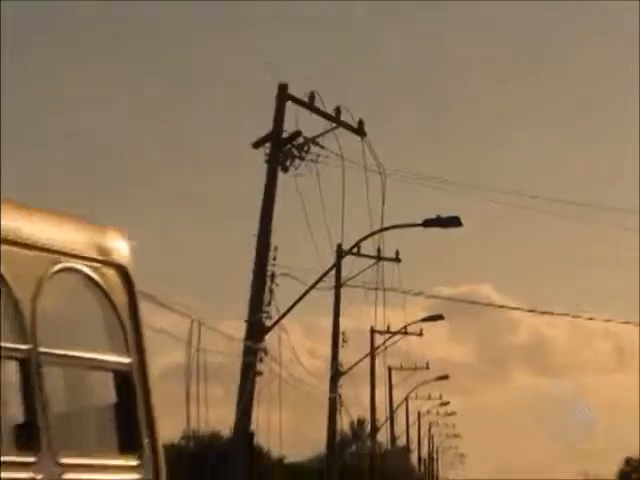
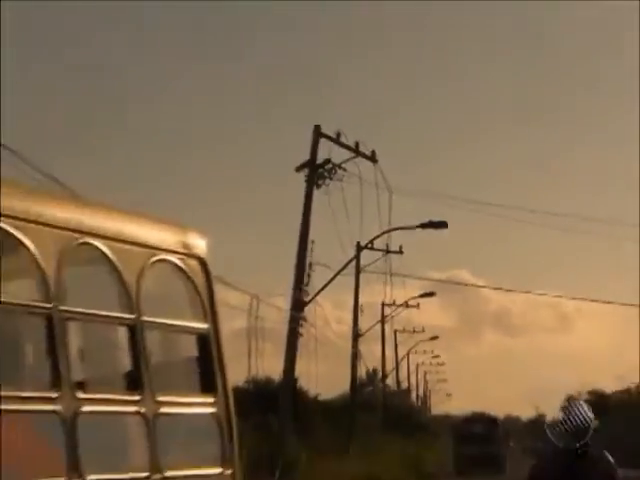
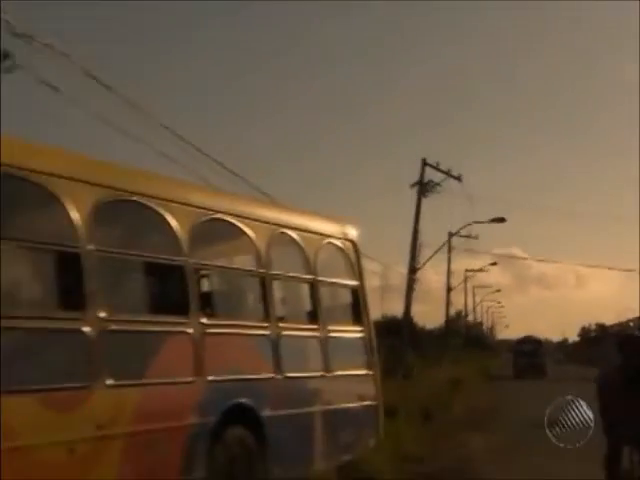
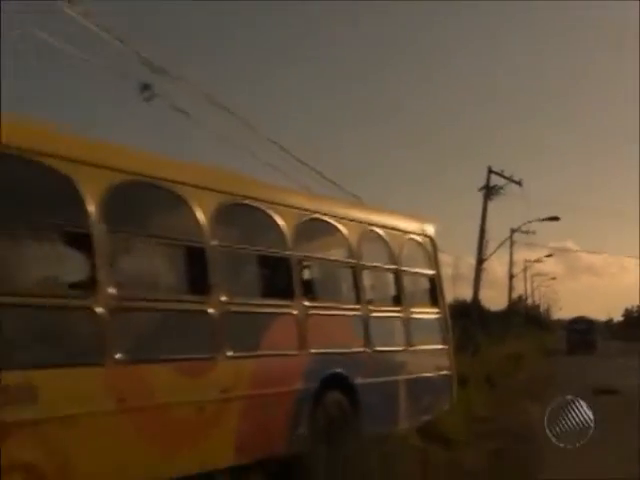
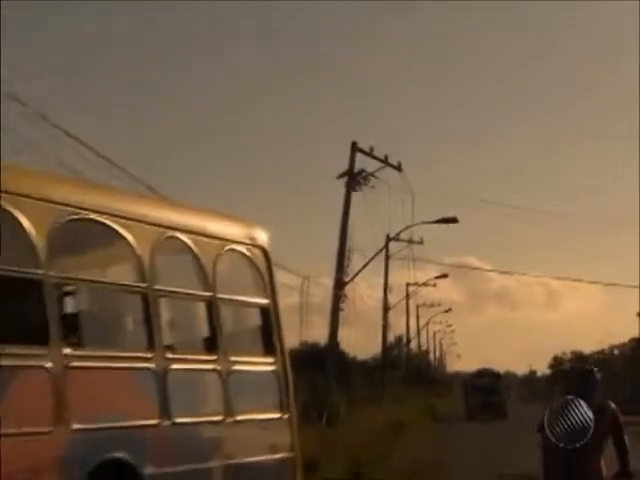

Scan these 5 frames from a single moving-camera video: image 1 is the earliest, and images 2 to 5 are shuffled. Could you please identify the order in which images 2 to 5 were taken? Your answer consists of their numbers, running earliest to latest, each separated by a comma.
2, 5, 3, 4
